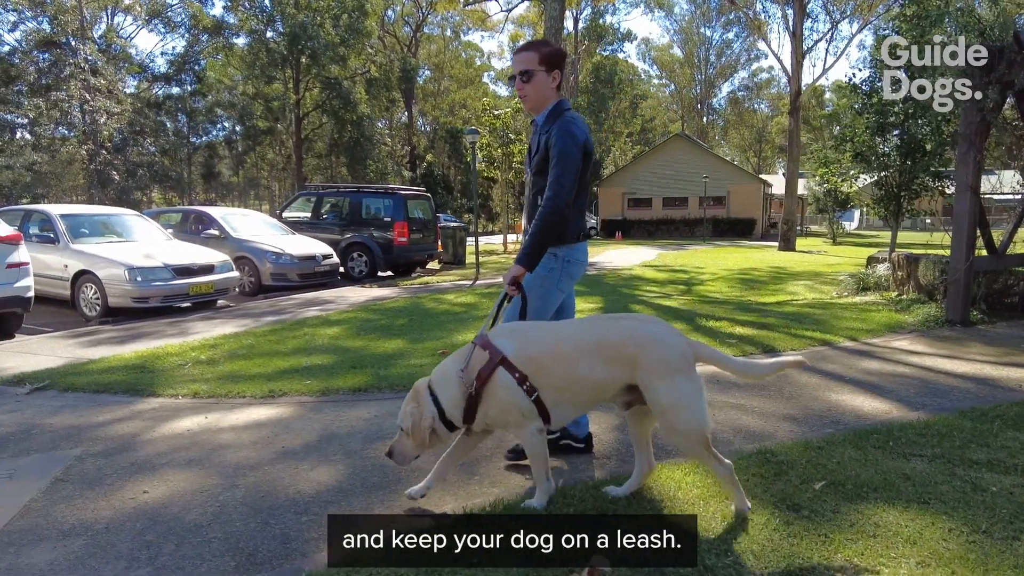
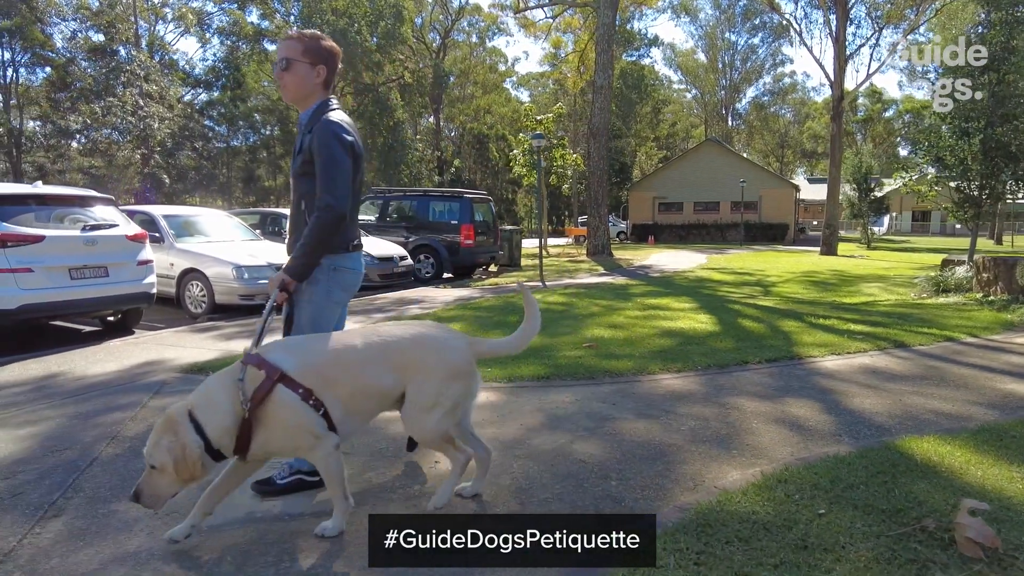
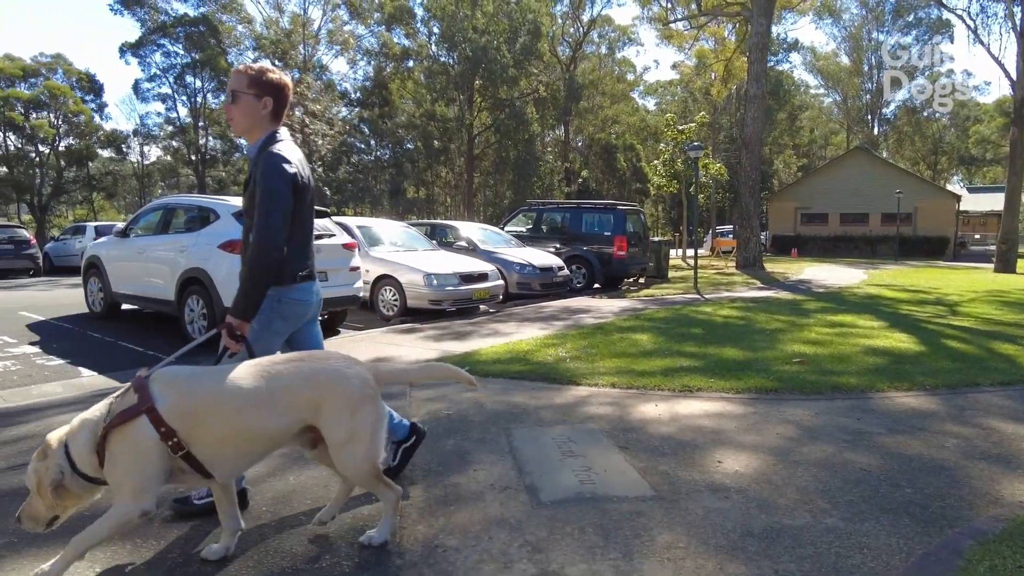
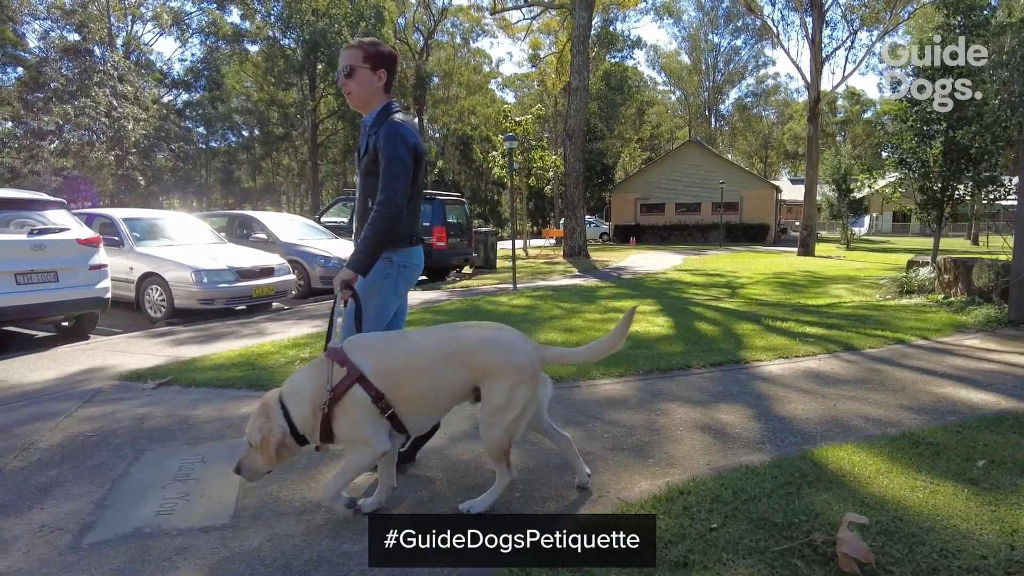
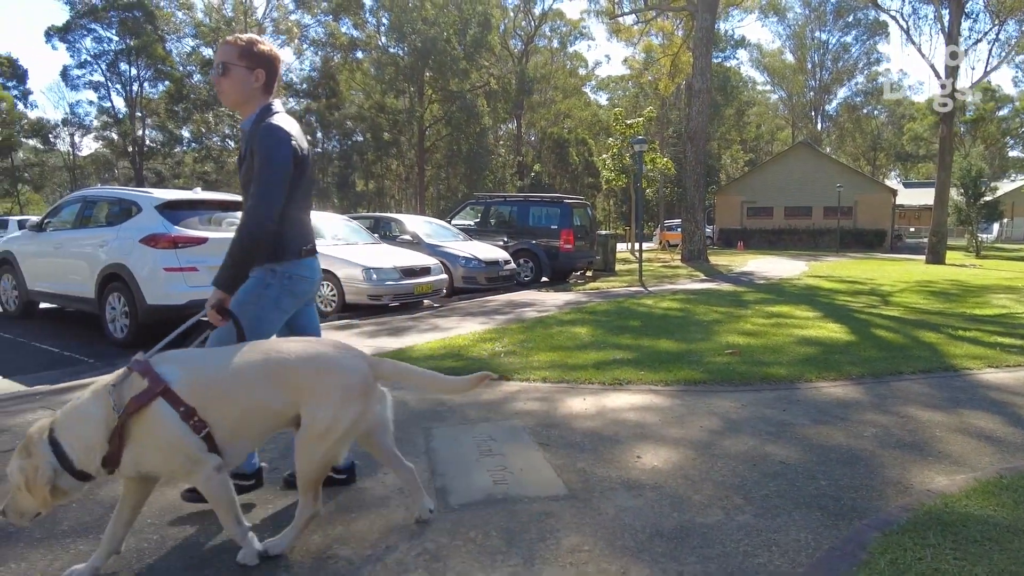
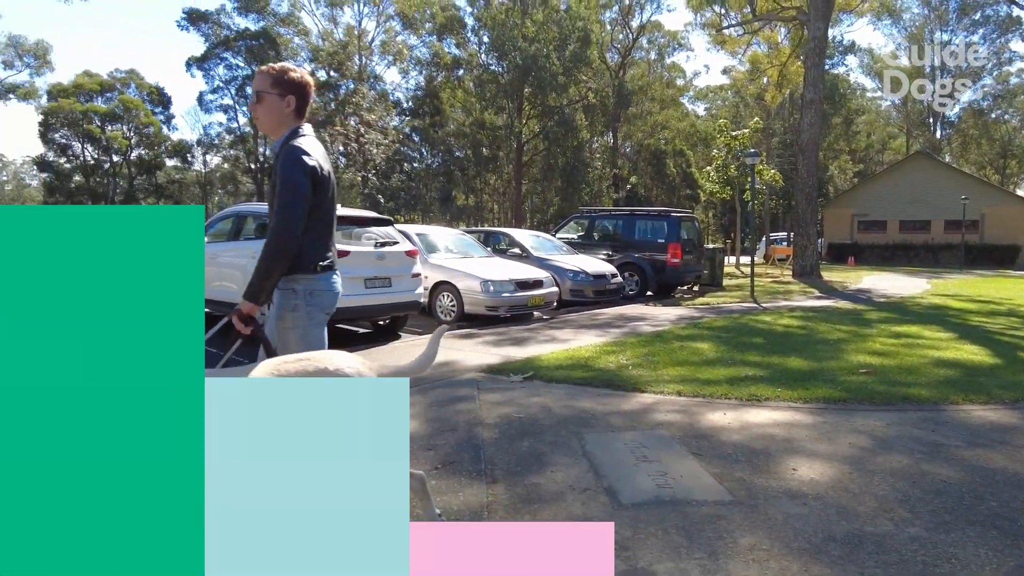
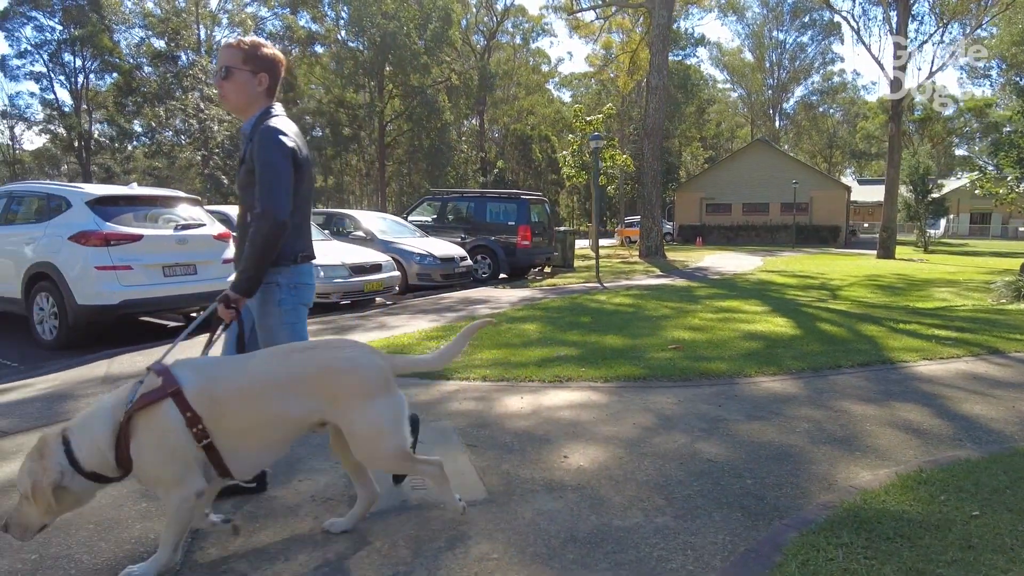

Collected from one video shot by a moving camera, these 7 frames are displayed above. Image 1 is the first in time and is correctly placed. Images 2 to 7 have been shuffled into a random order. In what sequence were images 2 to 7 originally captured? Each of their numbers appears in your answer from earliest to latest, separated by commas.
4, 2, 7, 5, 3, 6
